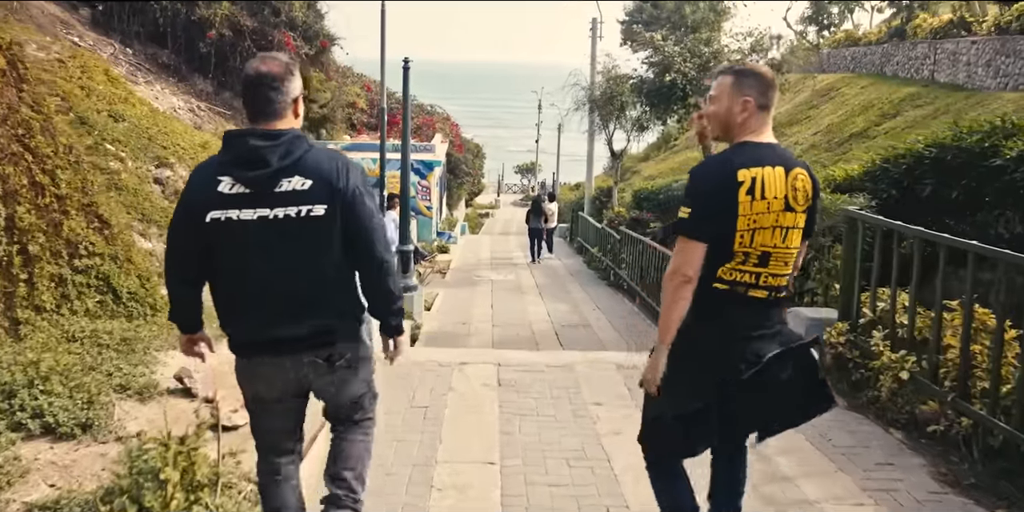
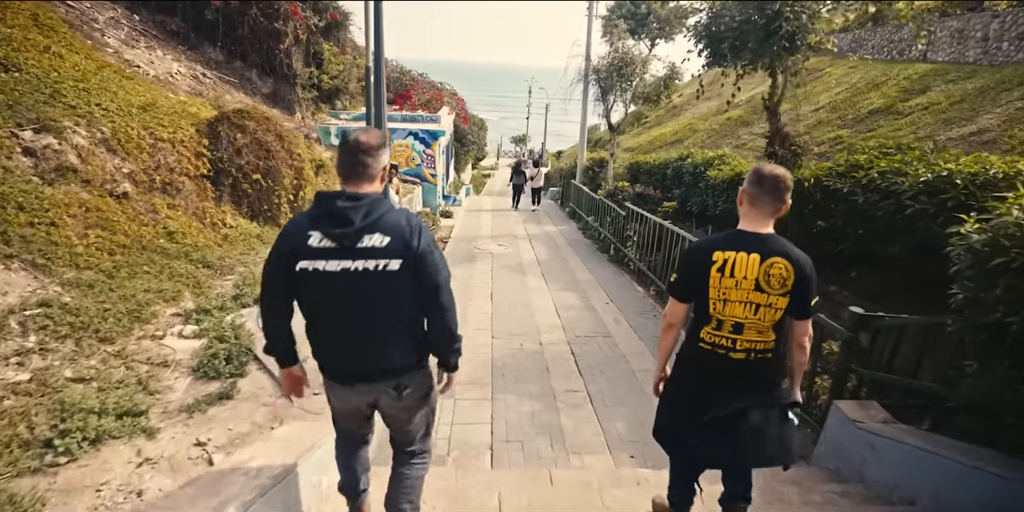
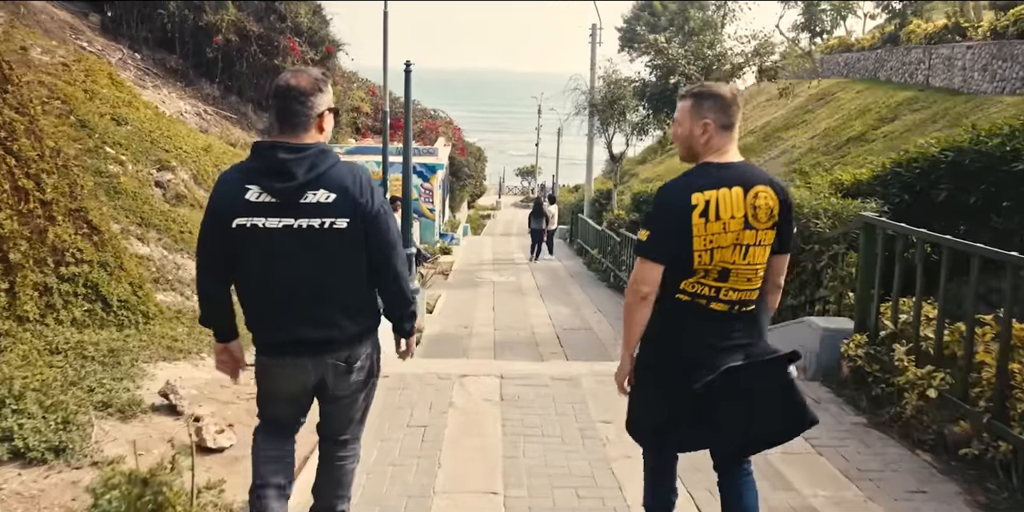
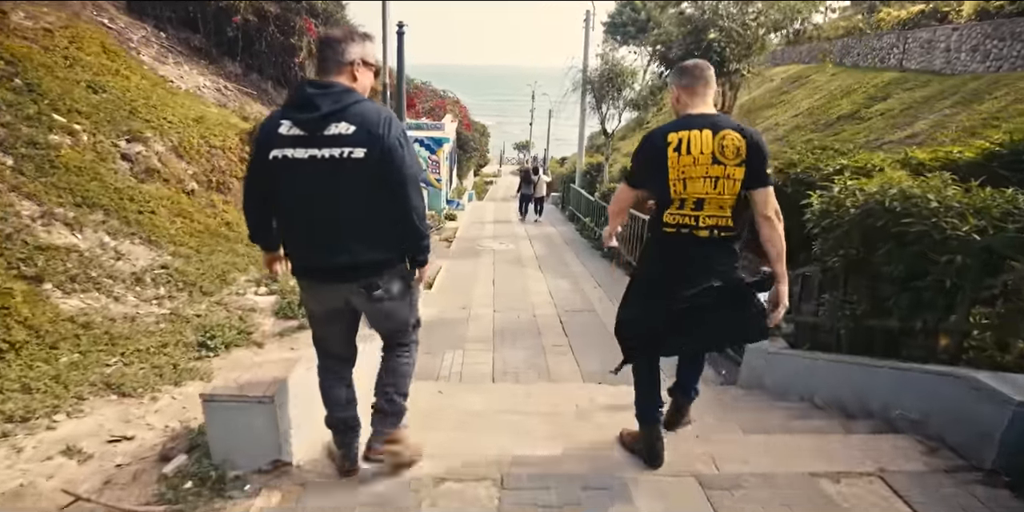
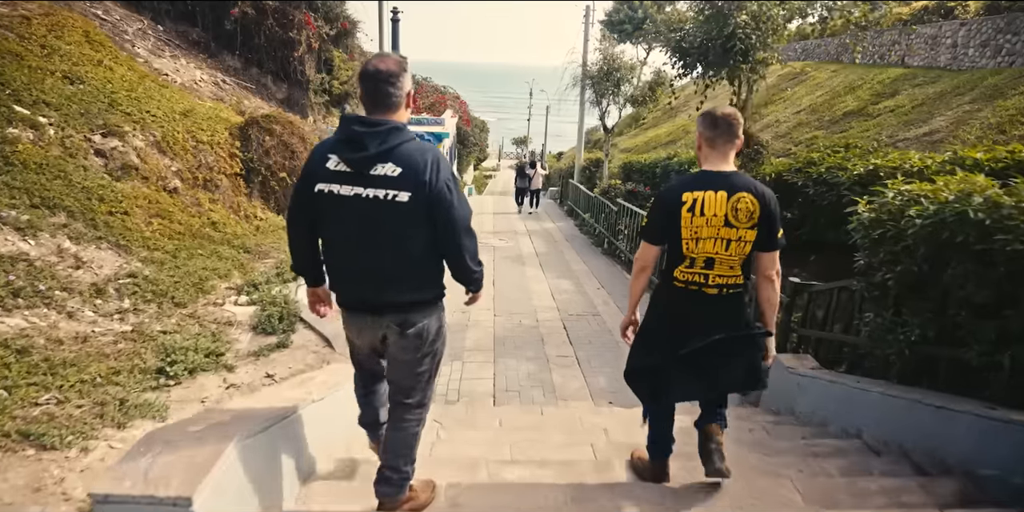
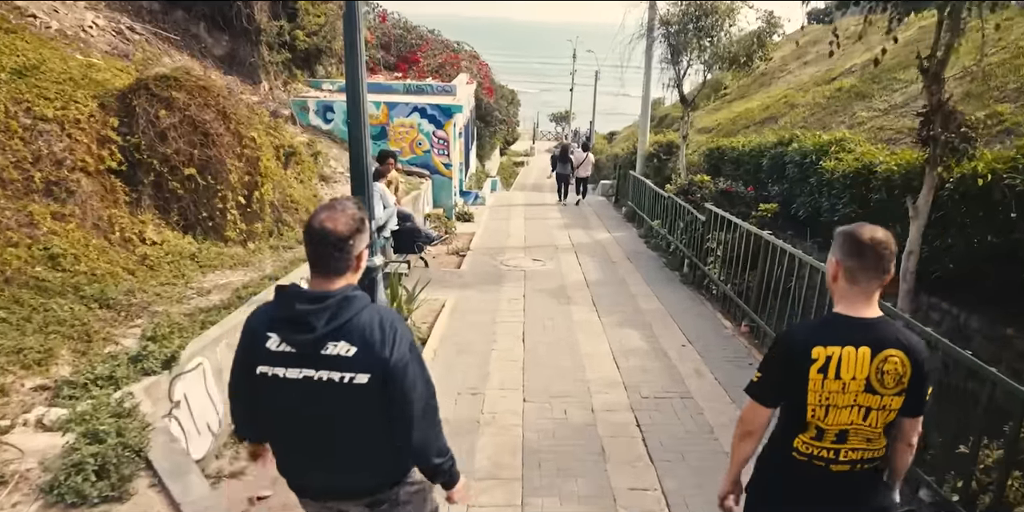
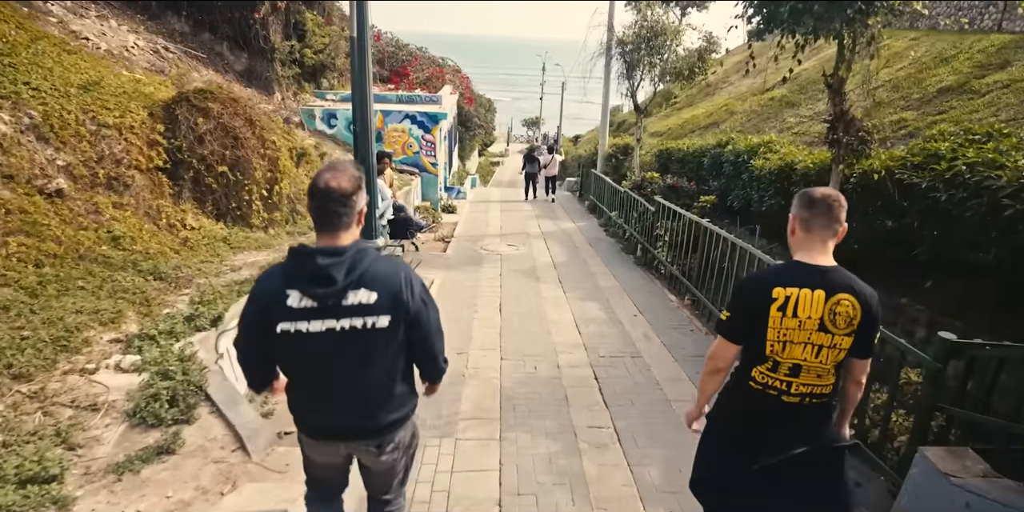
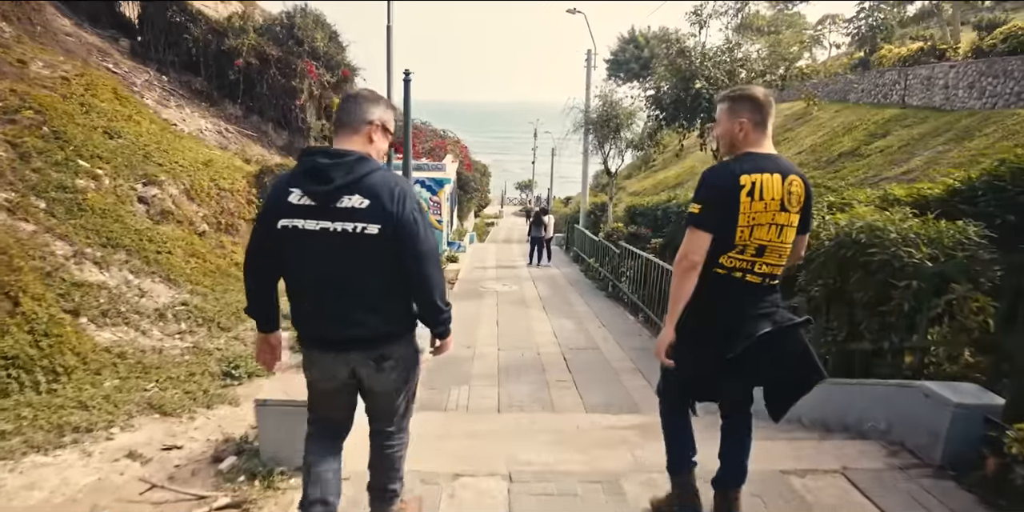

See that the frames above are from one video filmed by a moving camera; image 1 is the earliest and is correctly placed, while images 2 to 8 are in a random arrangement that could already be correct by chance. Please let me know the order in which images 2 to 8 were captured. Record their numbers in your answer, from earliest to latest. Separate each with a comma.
3, 8, 4, 5, 2, 7, 6
